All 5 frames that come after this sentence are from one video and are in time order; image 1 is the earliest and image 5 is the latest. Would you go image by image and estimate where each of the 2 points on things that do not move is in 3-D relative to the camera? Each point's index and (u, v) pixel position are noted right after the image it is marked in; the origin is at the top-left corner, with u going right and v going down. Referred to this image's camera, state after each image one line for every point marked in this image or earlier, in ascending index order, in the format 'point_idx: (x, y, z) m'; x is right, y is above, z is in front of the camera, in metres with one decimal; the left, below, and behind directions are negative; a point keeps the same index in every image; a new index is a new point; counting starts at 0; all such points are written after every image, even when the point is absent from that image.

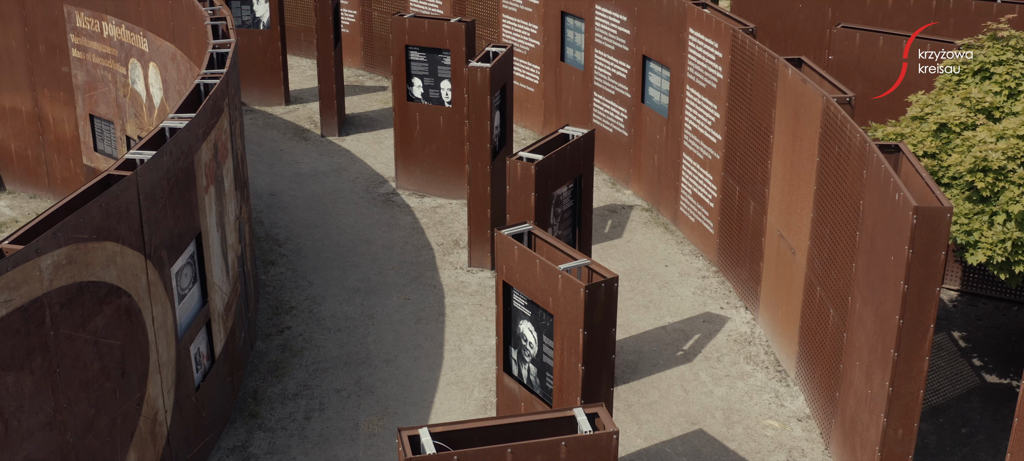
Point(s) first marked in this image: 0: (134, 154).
0: (-3.3, +0.7, +9.4) m
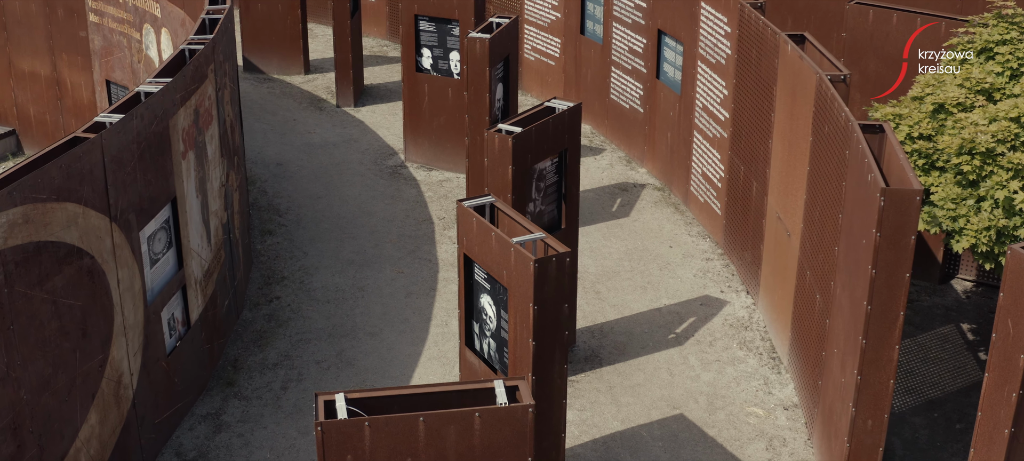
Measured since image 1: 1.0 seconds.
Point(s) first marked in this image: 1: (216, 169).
0: (-3.6, +1.0, +9.4) m
1: (-3.1, +0.7, +11.3) m
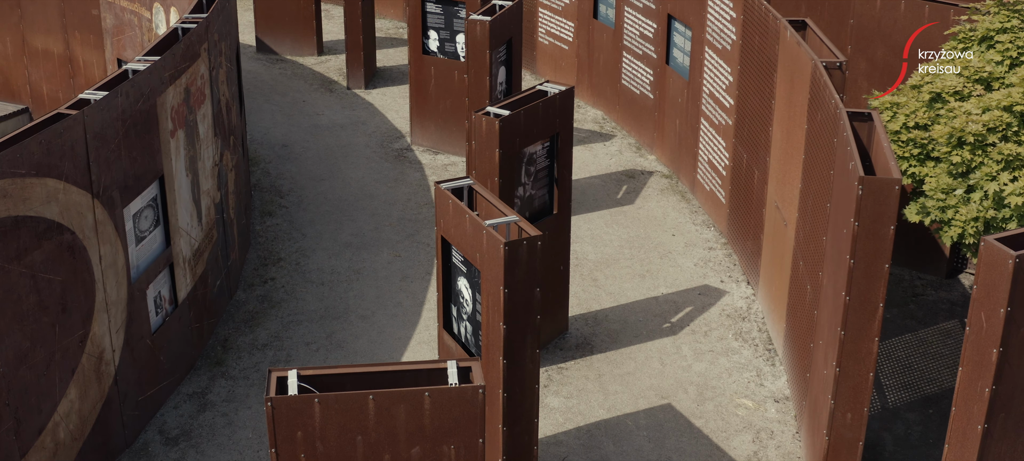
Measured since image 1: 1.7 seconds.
0: (-3.8, +1.2, +9.4) m
1: (-3.2, +0.9, +11.3) m
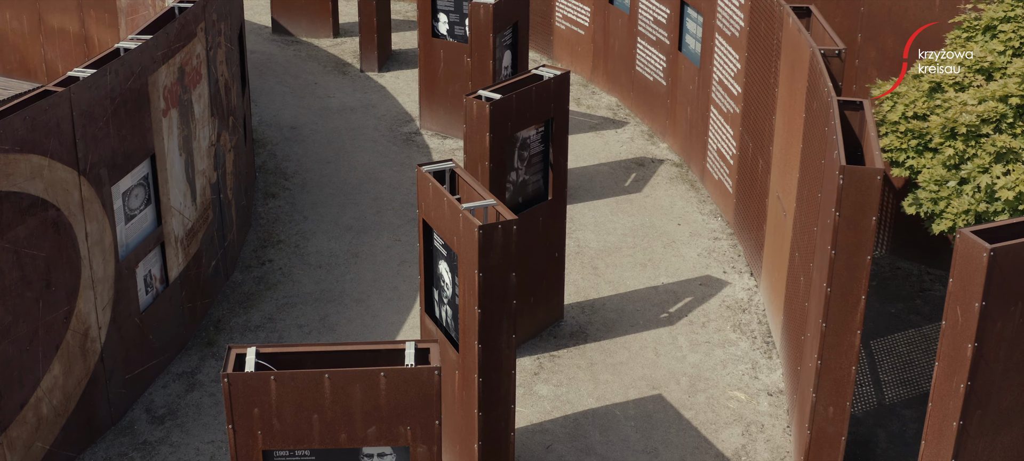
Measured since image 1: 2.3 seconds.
0: (-3.9, +1.4, +9.4) m
1: (-3.3, +1.1, +11.3) m
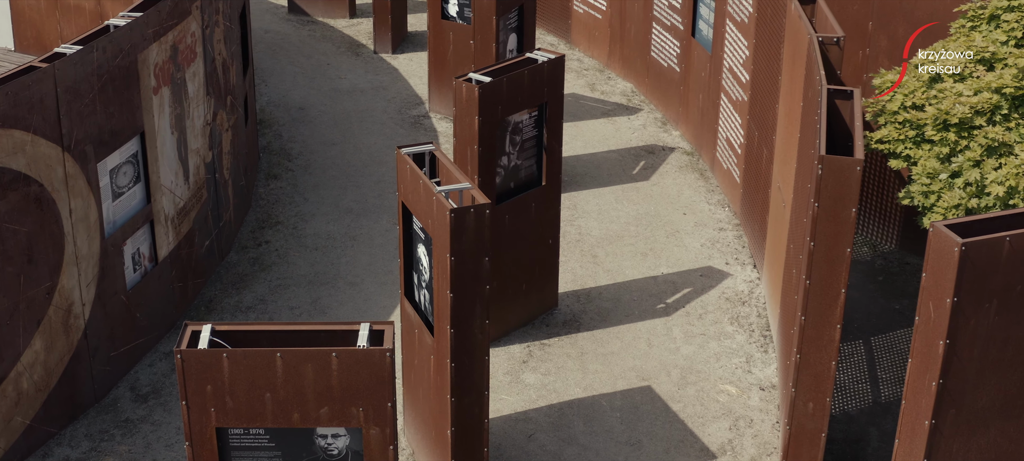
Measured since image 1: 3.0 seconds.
0: (-4.0, +1.6, +9.4) m
1: (-3.3, +1.3, +11.2) m
